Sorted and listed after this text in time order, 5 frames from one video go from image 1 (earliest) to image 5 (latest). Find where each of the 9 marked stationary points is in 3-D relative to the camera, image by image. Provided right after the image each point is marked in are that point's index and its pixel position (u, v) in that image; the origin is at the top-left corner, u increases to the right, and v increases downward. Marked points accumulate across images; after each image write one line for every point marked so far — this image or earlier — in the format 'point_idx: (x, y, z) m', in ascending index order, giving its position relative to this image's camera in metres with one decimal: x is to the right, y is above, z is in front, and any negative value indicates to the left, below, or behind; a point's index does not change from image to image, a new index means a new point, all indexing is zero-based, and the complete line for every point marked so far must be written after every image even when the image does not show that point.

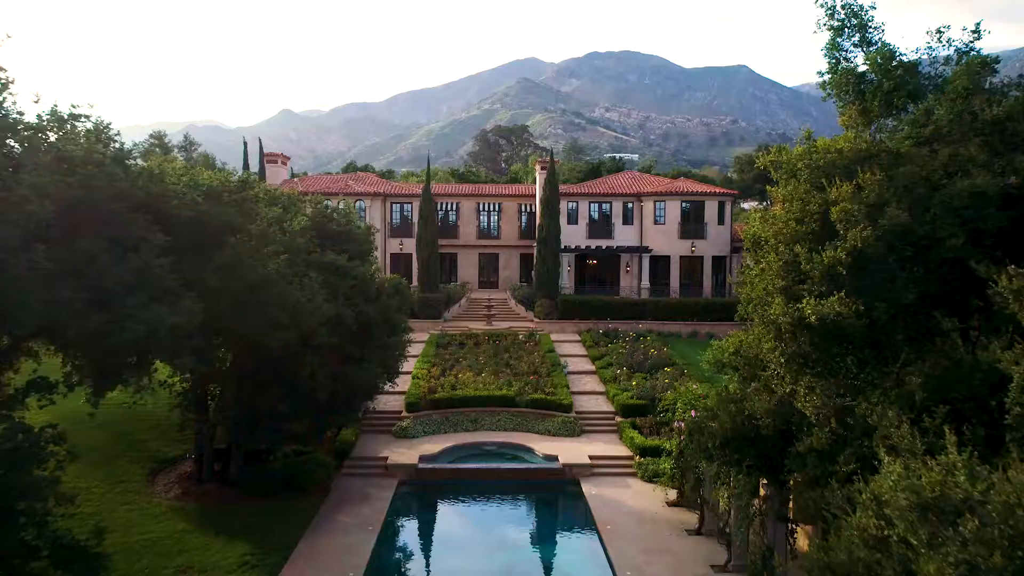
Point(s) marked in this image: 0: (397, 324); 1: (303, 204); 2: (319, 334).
0: (-3.1, -1.0, +17.2) m
1: (-5.4, +2.1, +16.7) m
2: (-4.0, -0.9, +13.6) m
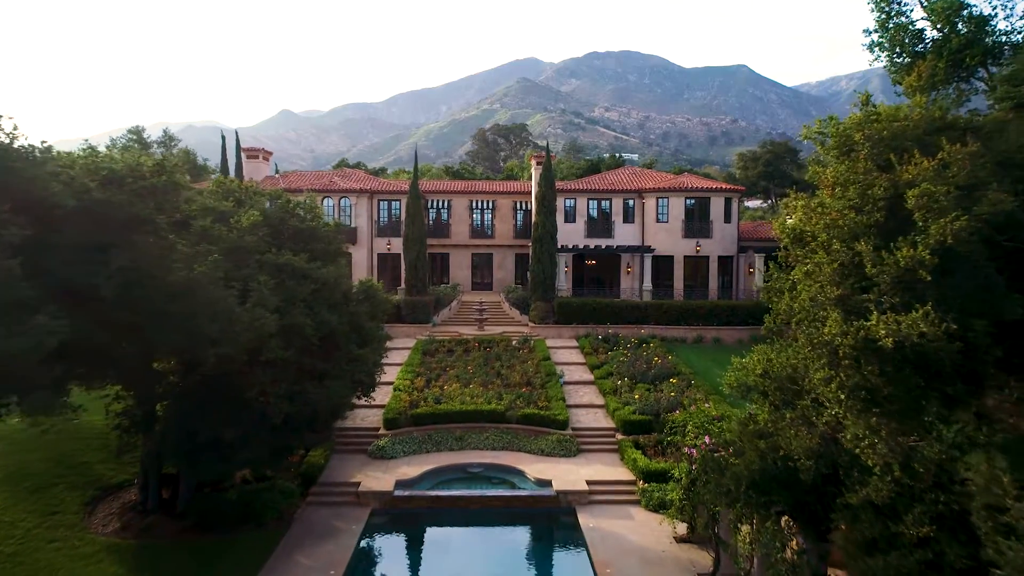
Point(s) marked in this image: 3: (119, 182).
0: (-3.4, -1.1, +15.2) m
1: (-5.7, +2.0, +14.7) m
2: (-4.3, -1.0, +11.6) m
3: (-5.3, +1.4, +8.7) m
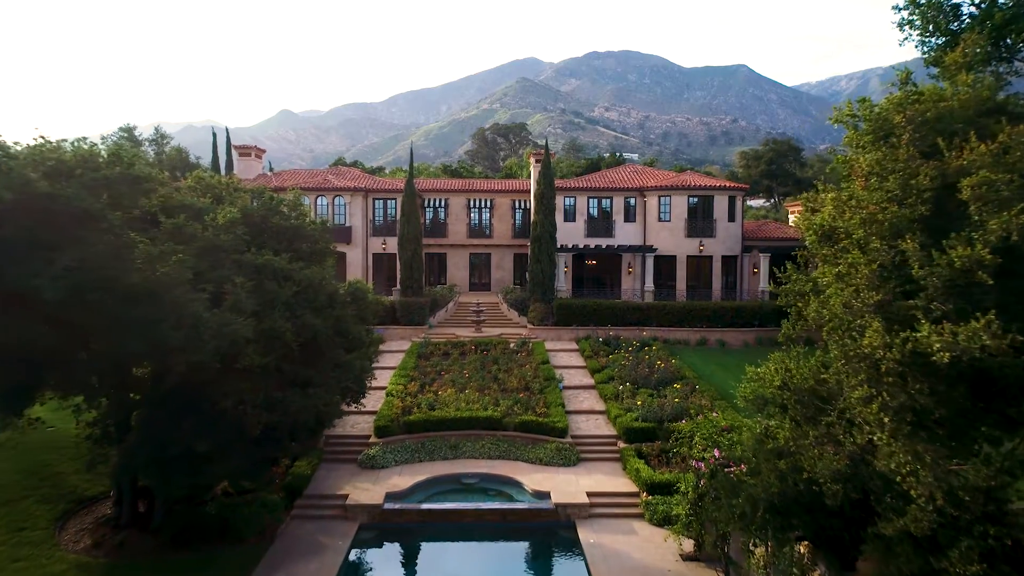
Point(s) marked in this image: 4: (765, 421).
0: (-3.5, -1.1, +14.4) m
1: (-5.8, +2.0, +13.9) m
2: (-4.4, -1.1, +10.8) m
3: (-5.4, +1.4, +7.9) m
4: (+3.4, -1.8, +8.5) m
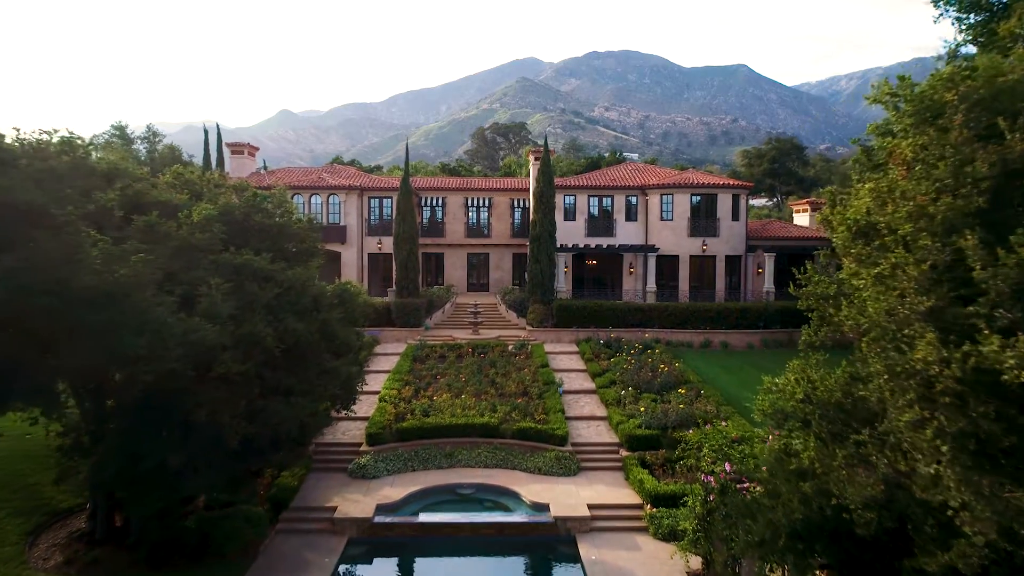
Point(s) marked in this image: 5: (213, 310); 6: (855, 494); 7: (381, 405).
0: (-3.5, -1.1, +13.7) m
1: (-5.8, +2.0, +13.2) m
2: (-4.5, -1.1, +10.0) m
3: (-5.5, +1.4, +7.2) m
4: (+3.3, -1.8, +7.8) m
5: (-4.6, -0.3, +10.0) m
6: (+3.3, -2.0, +6.2) m
7: (-3.8, -3.4, +18.9) m
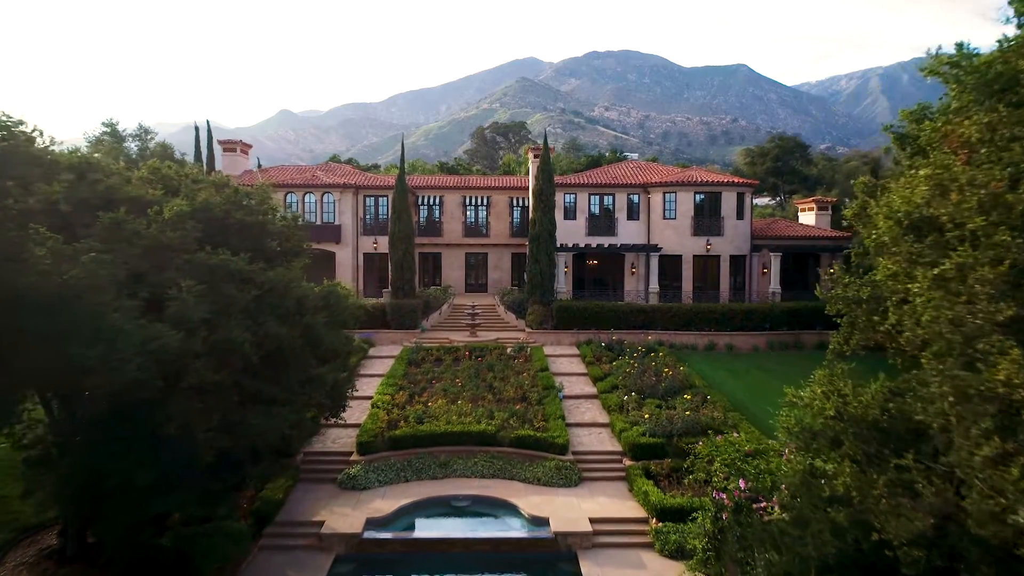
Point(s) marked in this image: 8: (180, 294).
0: (-3.6, -1.2, +12.9) m
1: (-5.9, +1.9, +12.4) m
2: (-4.5, -1.2, +9.2) m
3: (-5.5, +1.3, +6.4) m
4: (+3.2, -1.8, +7.0) m
5: (-4.7, -0.4, +9.2) m
6: (+3.2, -2.0, +5.4) m
7: (-3.9, -3.5, +18.1) m
8: (-4.7, -0.1, +9.2) m
